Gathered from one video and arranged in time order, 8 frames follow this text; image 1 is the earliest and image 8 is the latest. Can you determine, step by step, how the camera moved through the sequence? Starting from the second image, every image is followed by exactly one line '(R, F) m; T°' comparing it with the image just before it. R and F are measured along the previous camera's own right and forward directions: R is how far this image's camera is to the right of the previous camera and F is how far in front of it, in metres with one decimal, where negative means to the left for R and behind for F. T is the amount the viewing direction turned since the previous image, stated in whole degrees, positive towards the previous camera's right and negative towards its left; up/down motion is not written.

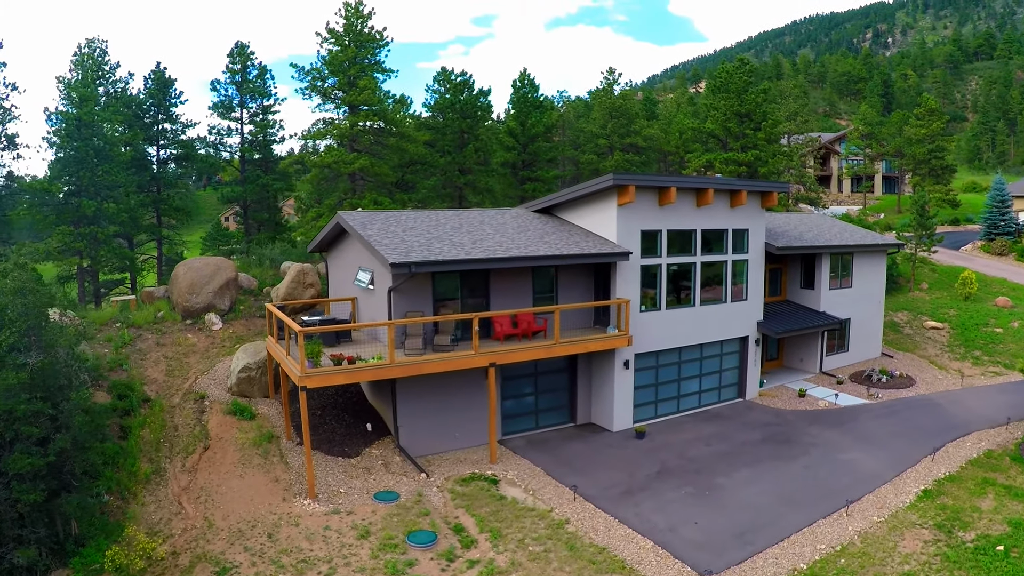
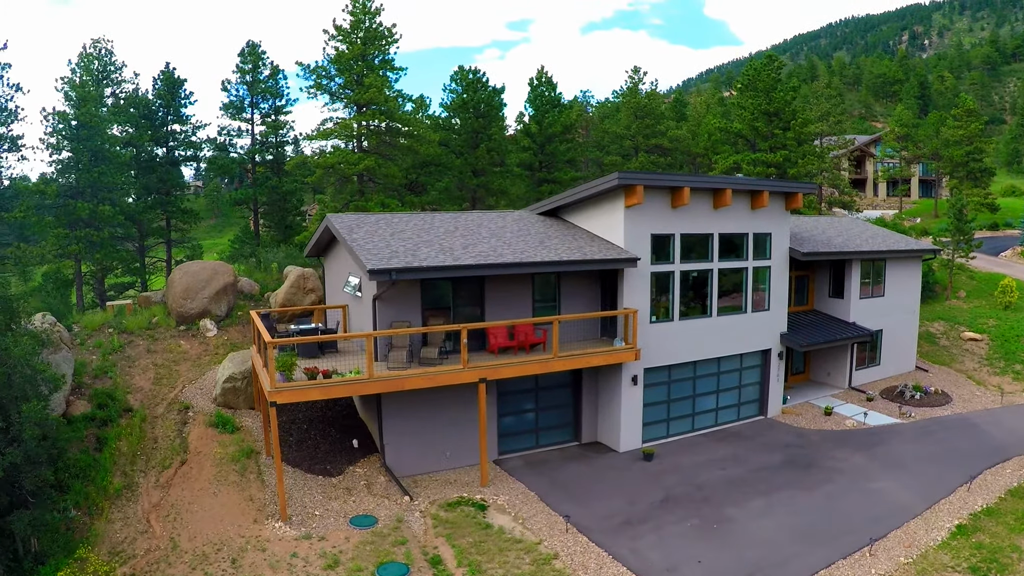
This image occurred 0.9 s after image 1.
(+0.7, +1.3) m; -2°
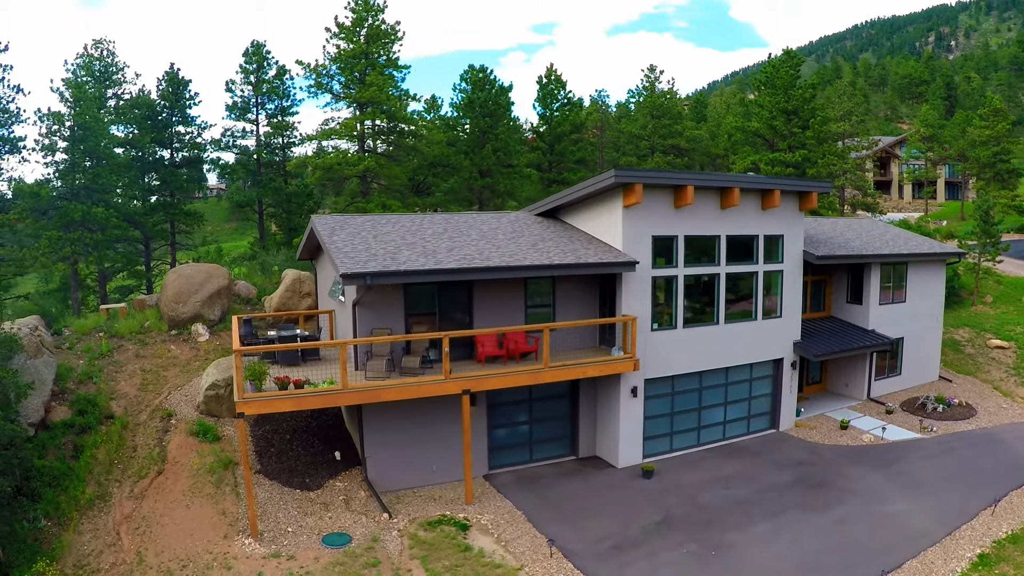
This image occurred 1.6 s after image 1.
(+0.7, +0.9) m; -2°
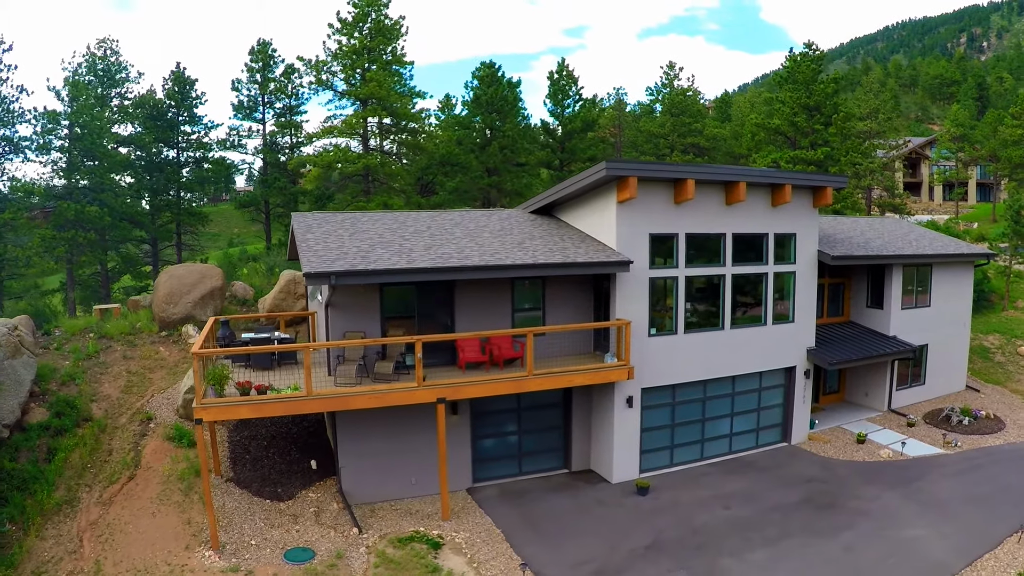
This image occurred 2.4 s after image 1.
(+0.8, +1.0) m; -2°
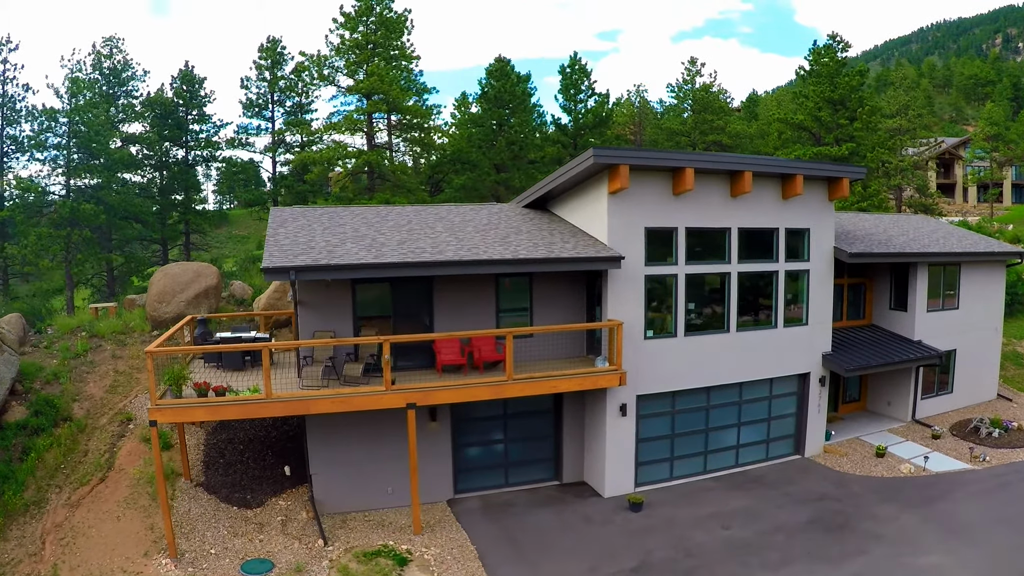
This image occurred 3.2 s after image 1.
(+0.9, +1.0) m; -2°
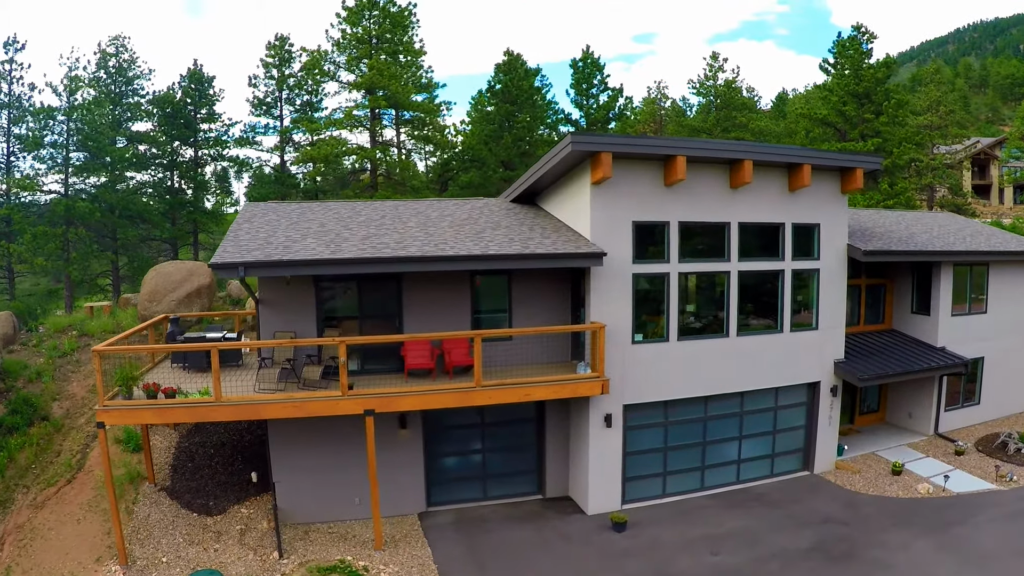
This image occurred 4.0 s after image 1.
(+1.0, +1.0) m; -2°
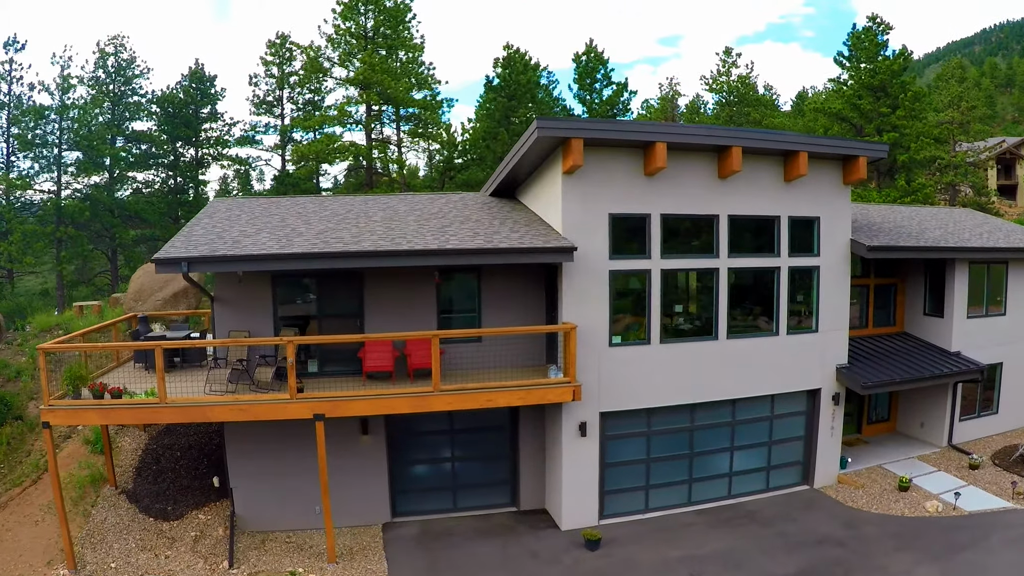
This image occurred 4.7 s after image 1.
(+0.9, +0.8) m; -2°
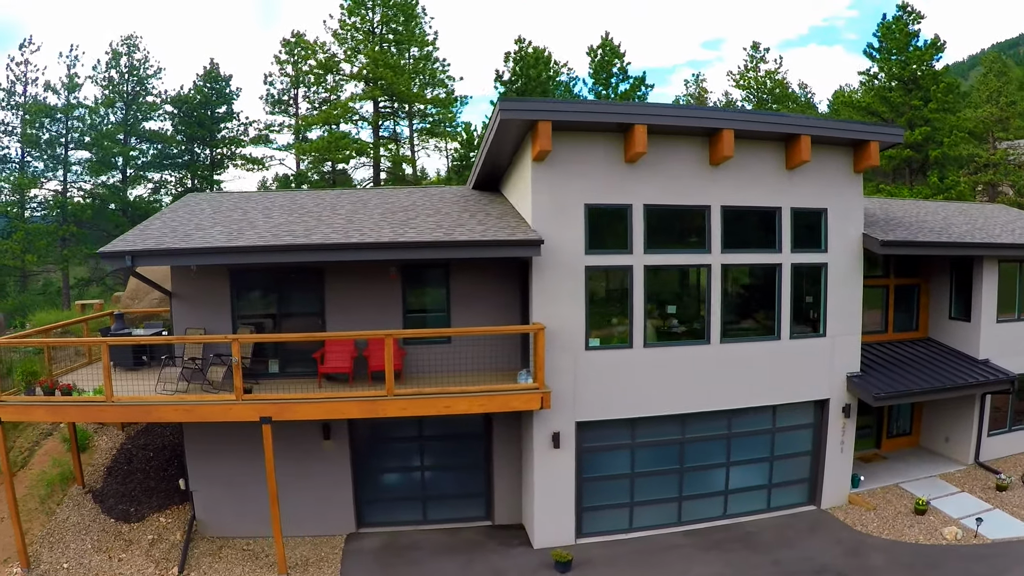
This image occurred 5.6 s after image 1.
(+1.0, +0.8) m; -3°
